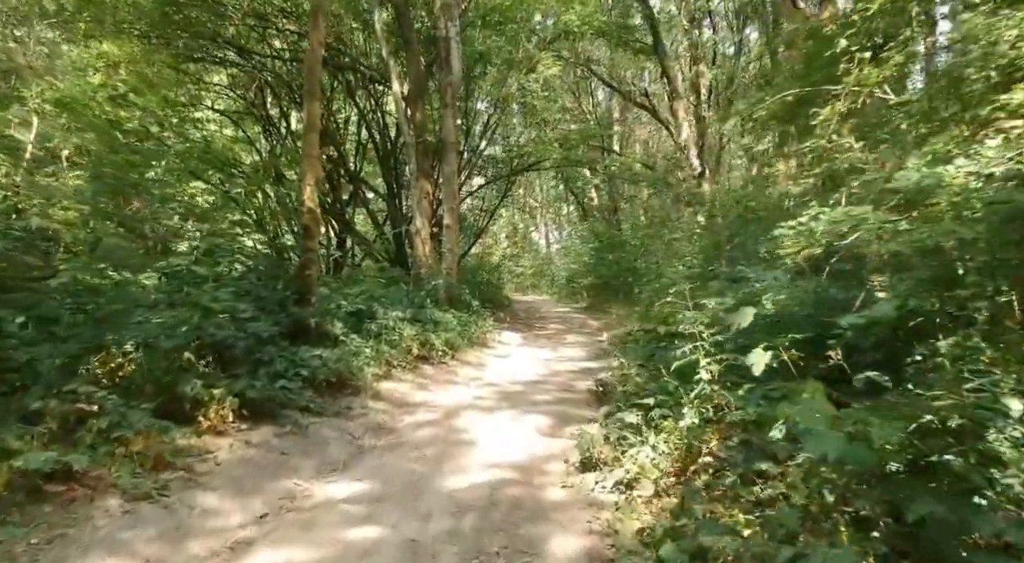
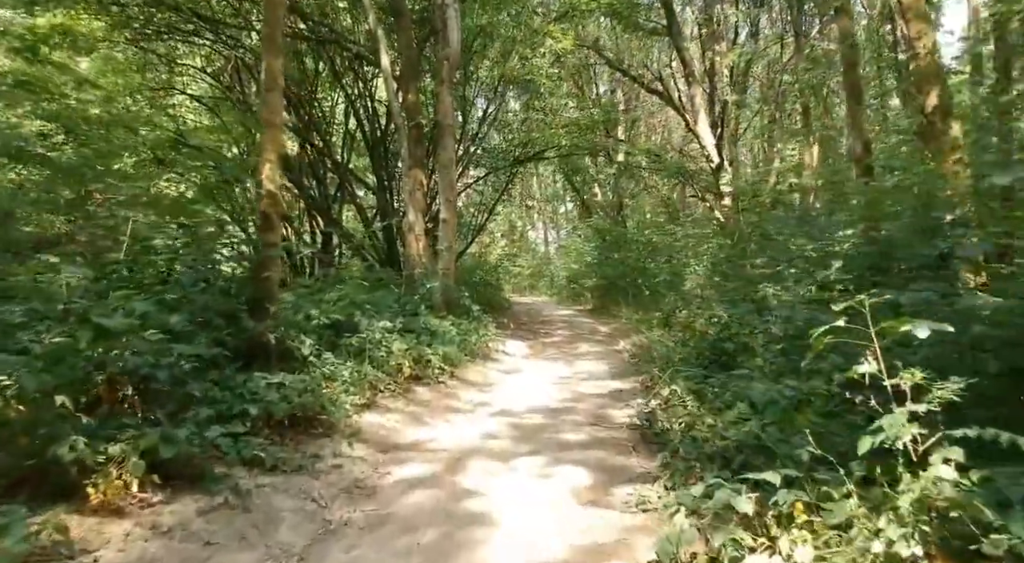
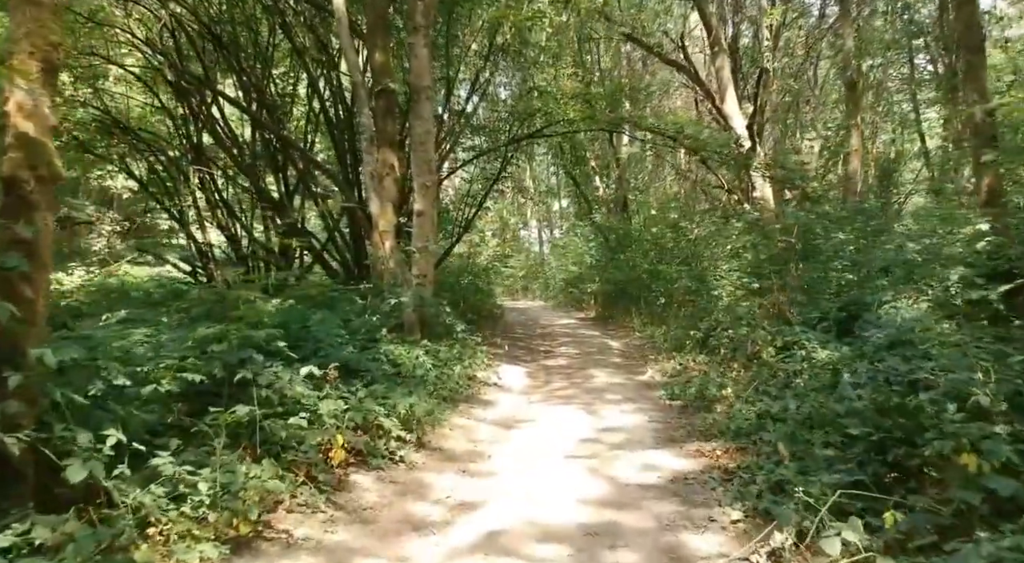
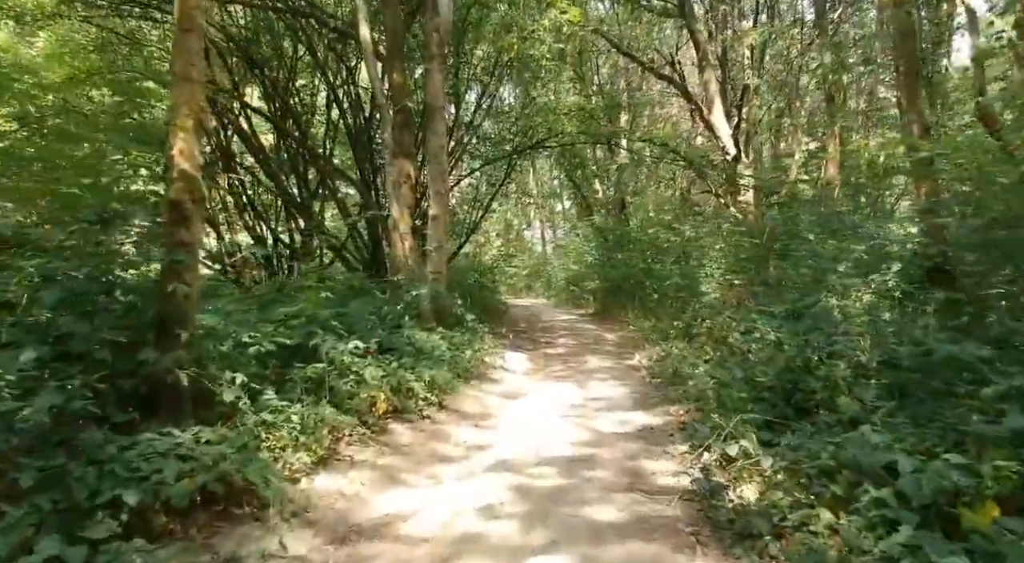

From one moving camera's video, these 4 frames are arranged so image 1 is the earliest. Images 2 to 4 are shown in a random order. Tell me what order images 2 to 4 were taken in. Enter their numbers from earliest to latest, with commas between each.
2, 4, 3
